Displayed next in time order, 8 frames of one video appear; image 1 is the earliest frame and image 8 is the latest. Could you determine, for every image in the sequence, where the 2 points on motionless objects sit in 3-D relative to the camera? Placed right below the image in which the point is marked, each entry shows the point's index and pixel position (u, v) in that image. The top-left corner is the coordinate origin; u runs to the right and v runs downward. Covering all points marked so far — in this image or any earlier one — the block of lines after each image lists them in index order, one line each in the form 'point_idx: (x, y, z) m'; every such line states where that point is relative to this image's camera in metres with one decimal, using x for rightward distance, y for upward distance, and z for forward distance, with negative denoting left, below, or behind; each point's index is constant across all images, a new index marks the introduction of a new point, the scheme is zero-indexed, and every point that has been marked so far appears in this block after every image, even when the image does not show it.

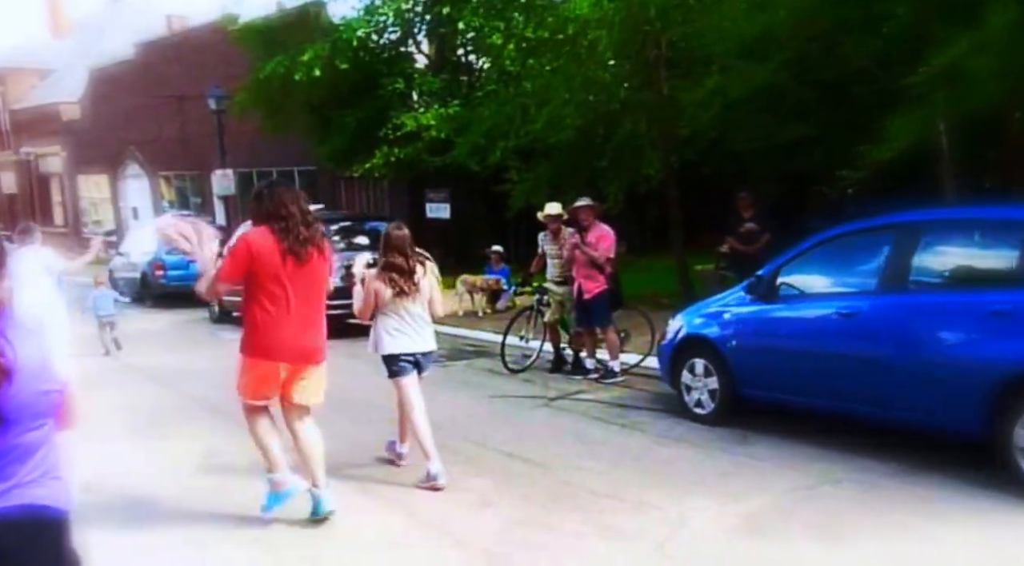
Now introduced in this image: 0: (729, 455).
0: (+1.4, -1.1, +6.9) m
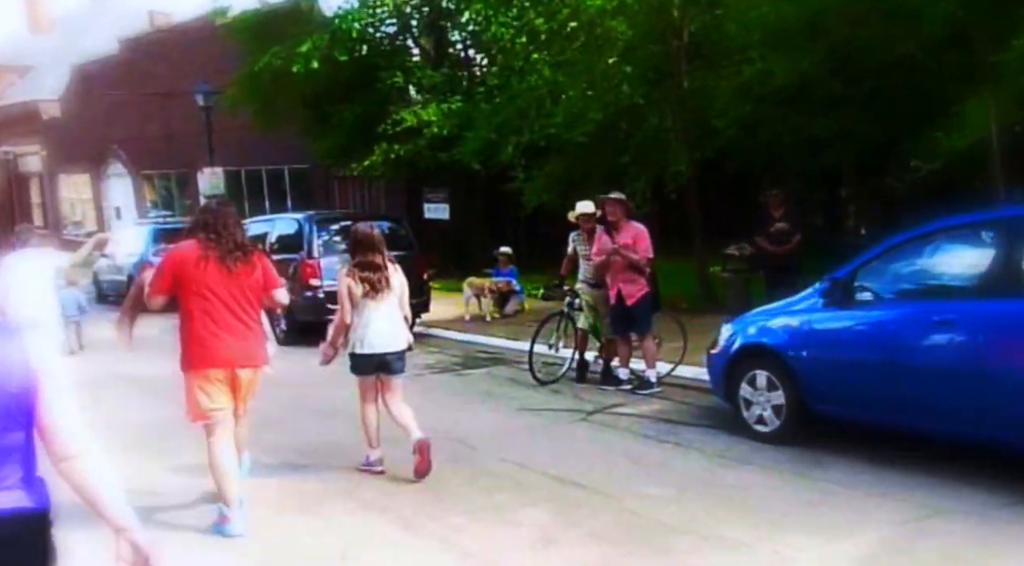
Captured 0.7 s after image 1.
0: (+1.8, -1.2, +6.2) m
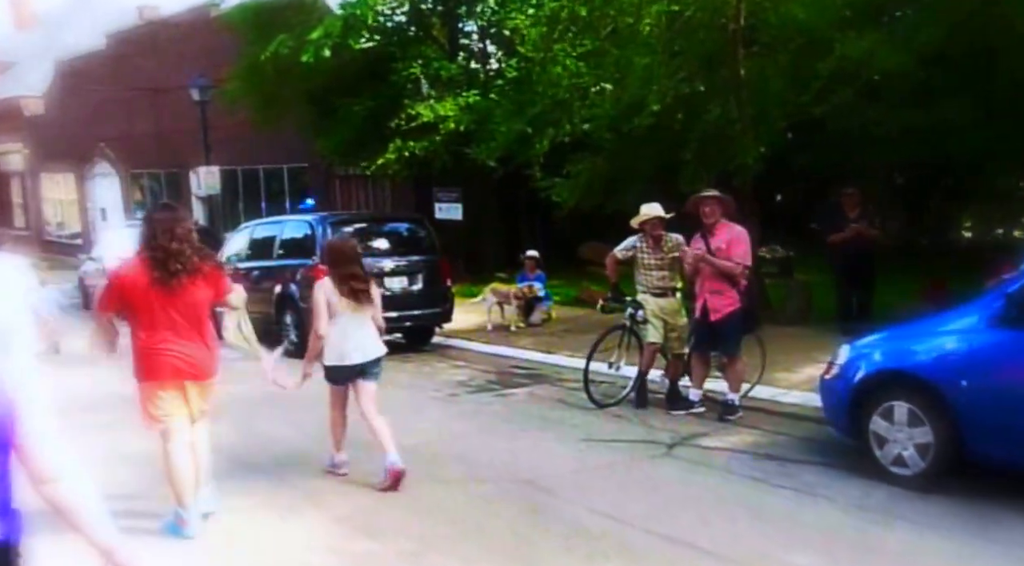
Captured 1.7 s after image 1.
0: (+2.3, -1.3, +5.0) m
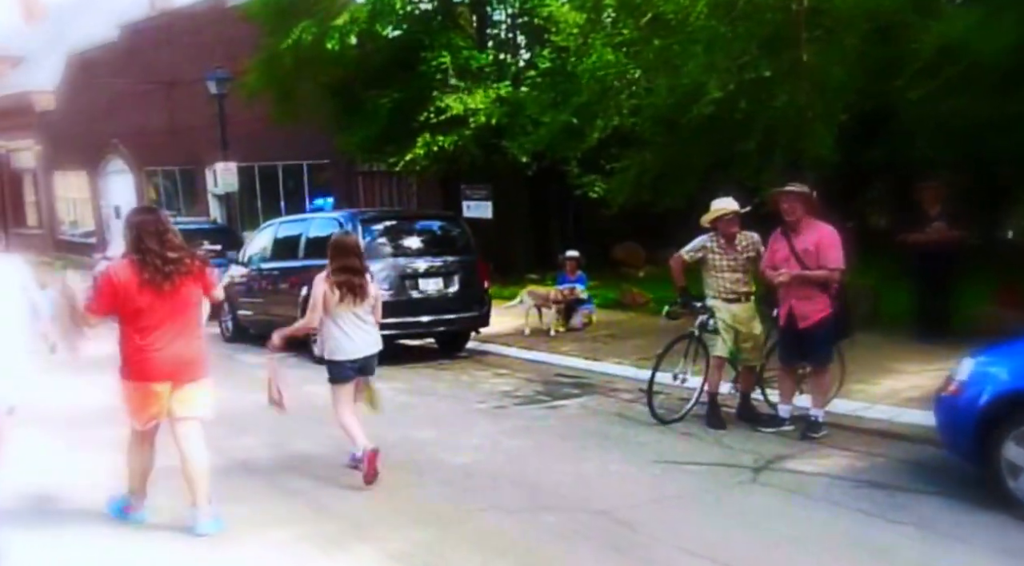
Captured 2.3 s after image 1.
0: (+2.7, -1.3, +4.2) m
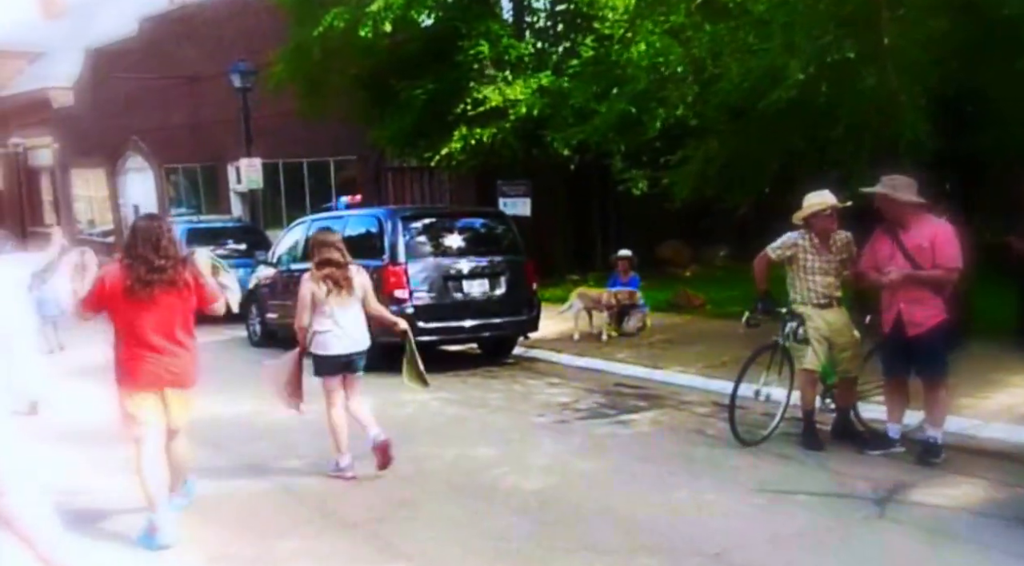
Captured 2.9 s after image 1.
0: (+3.1, -1.3, +3.3) m
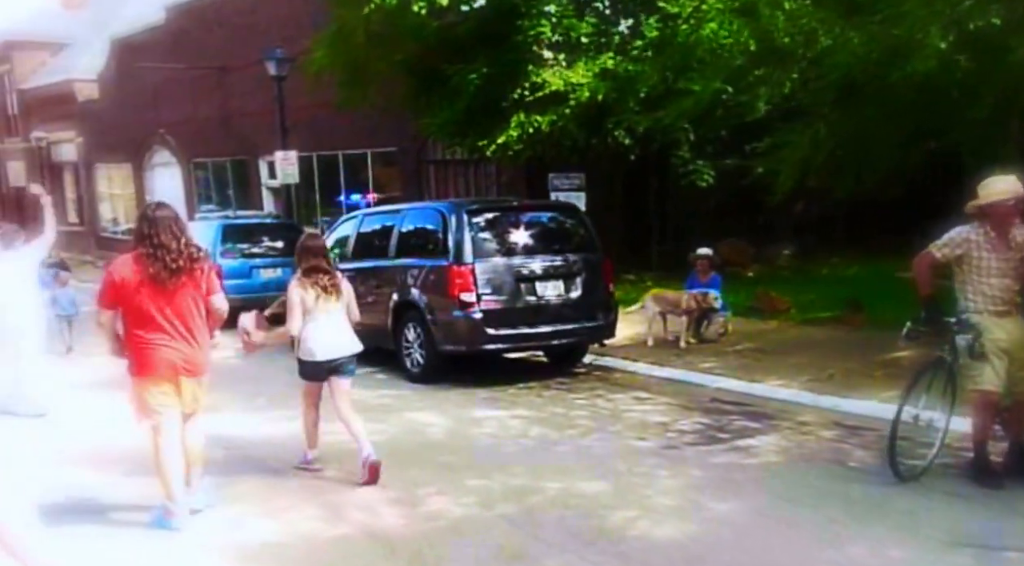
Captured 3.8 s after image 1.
0: (+3.7, -1.3, +2.1) m
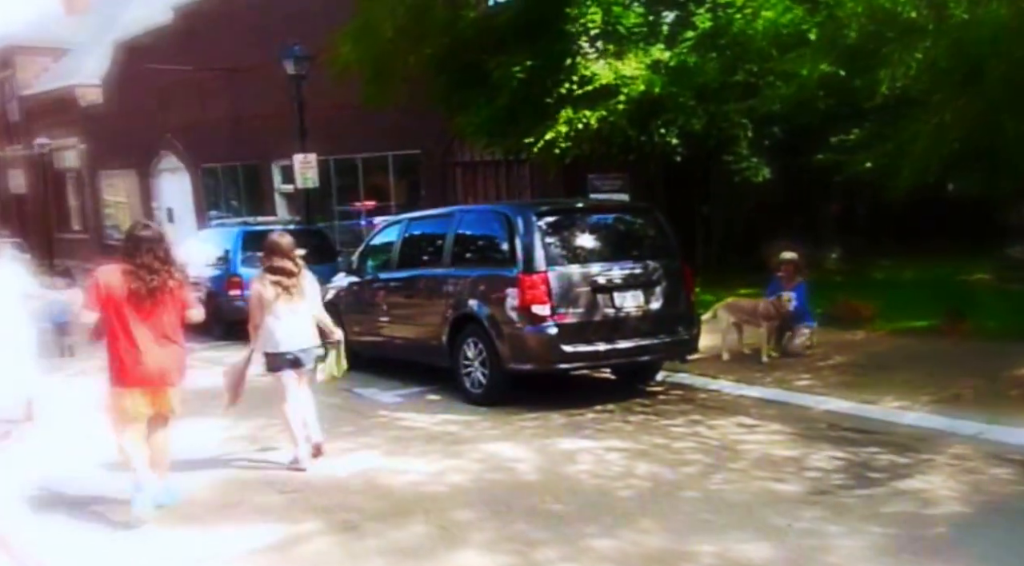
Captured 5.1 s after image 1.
0: (+4.5, -1.4, +1.0) m
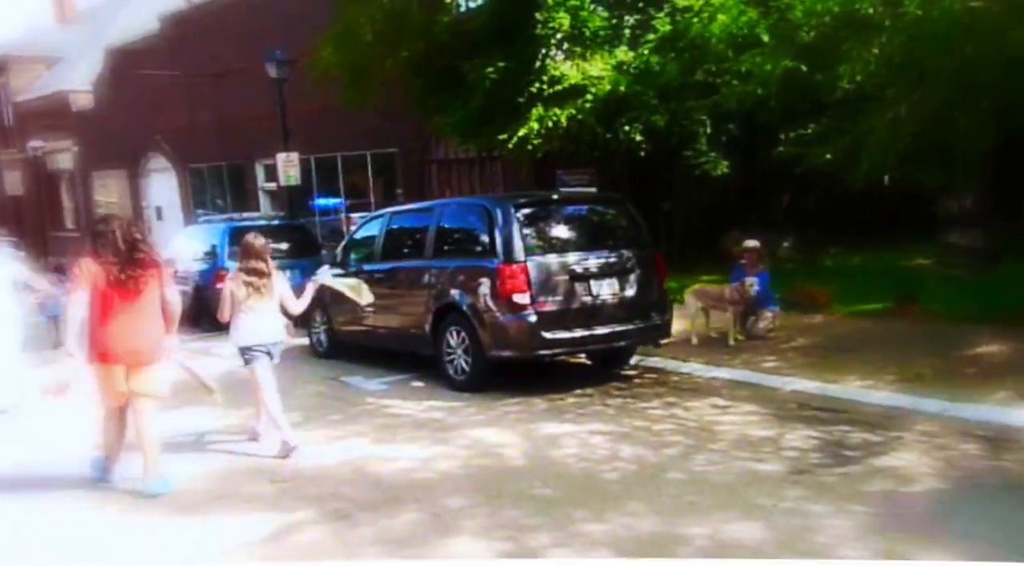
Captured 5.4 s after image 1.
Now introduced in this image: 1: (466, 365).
0: (+4.6, -1.4, +1.3) m
1: (-0.4, -0.7, +9.3) m
